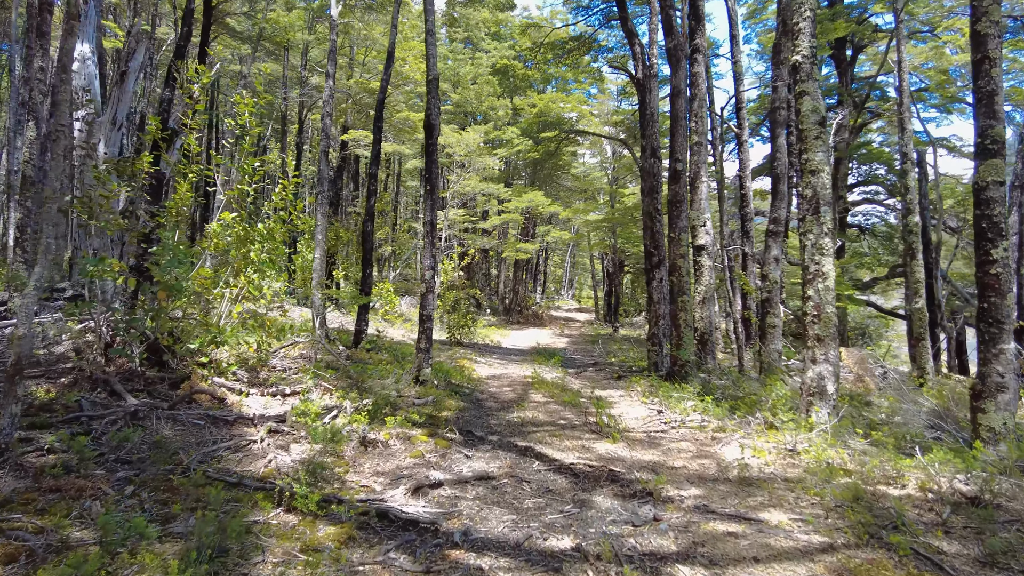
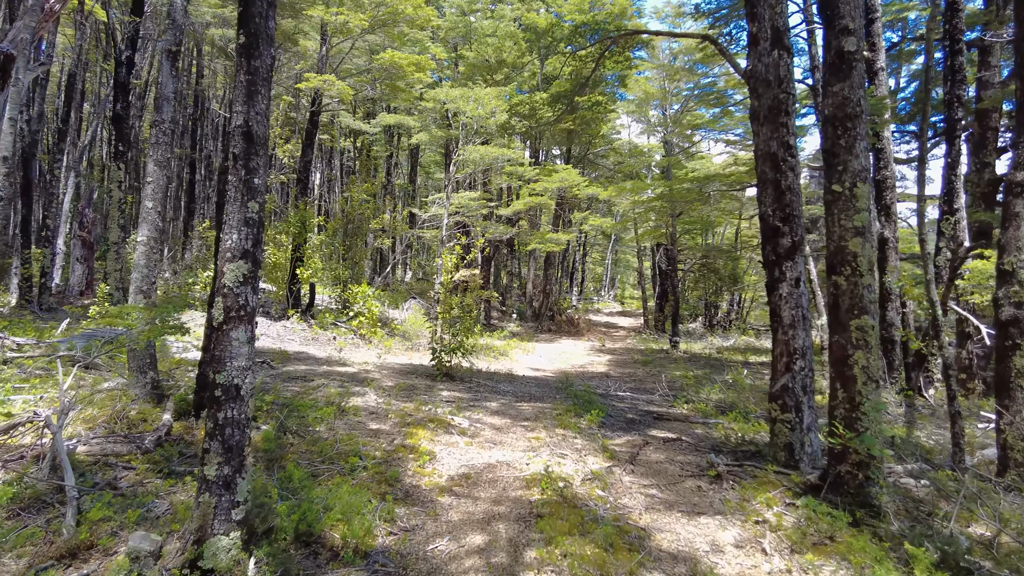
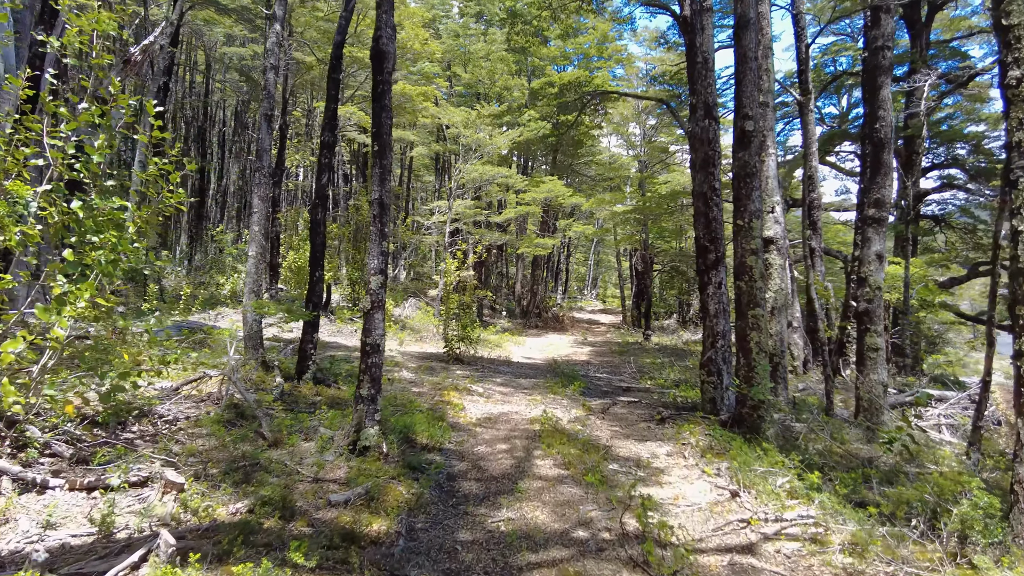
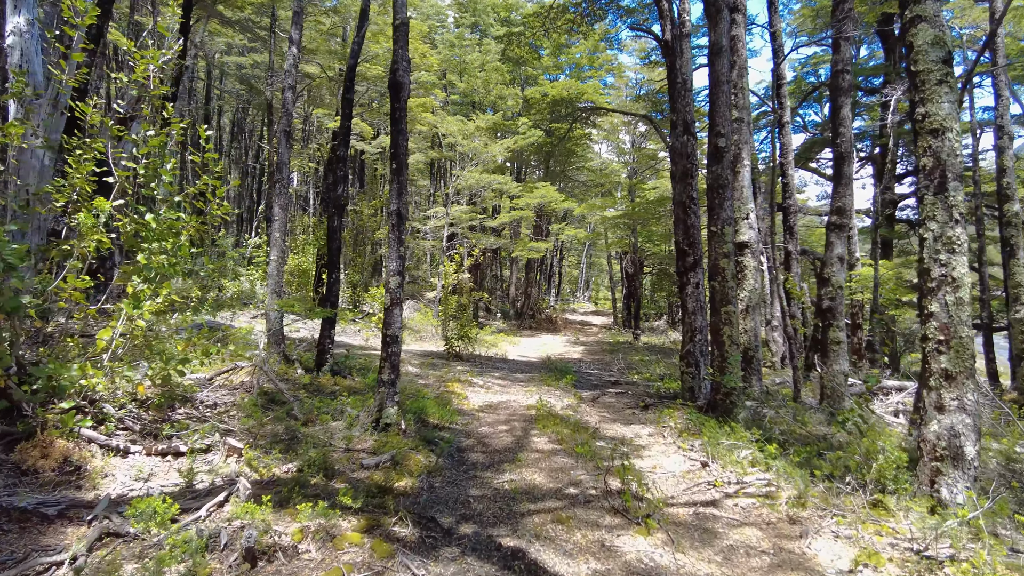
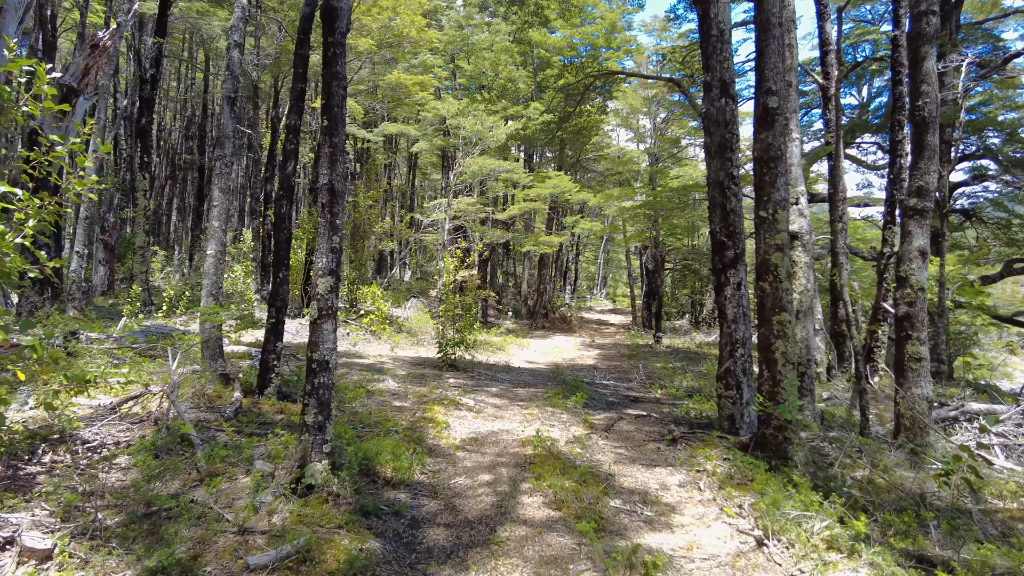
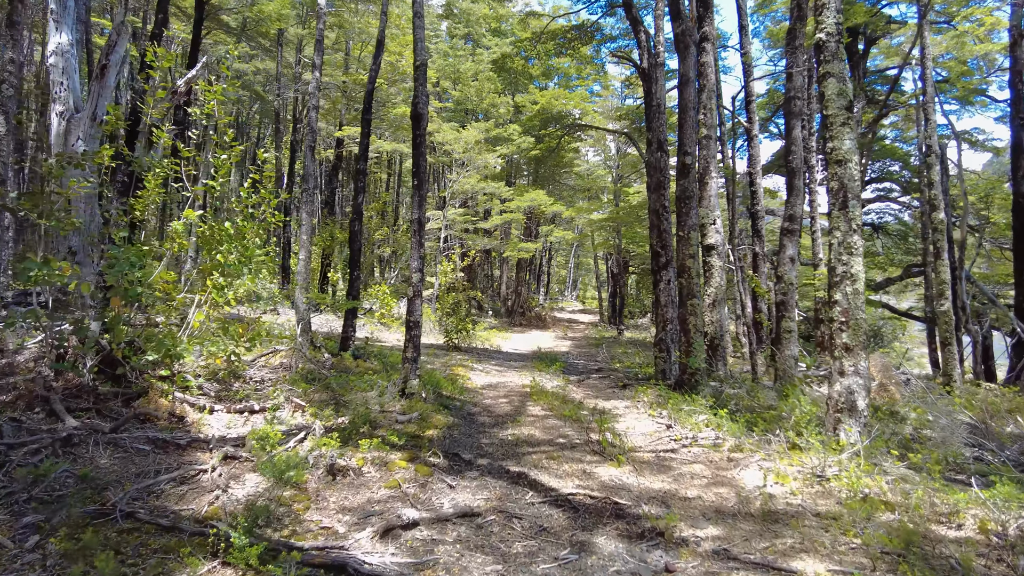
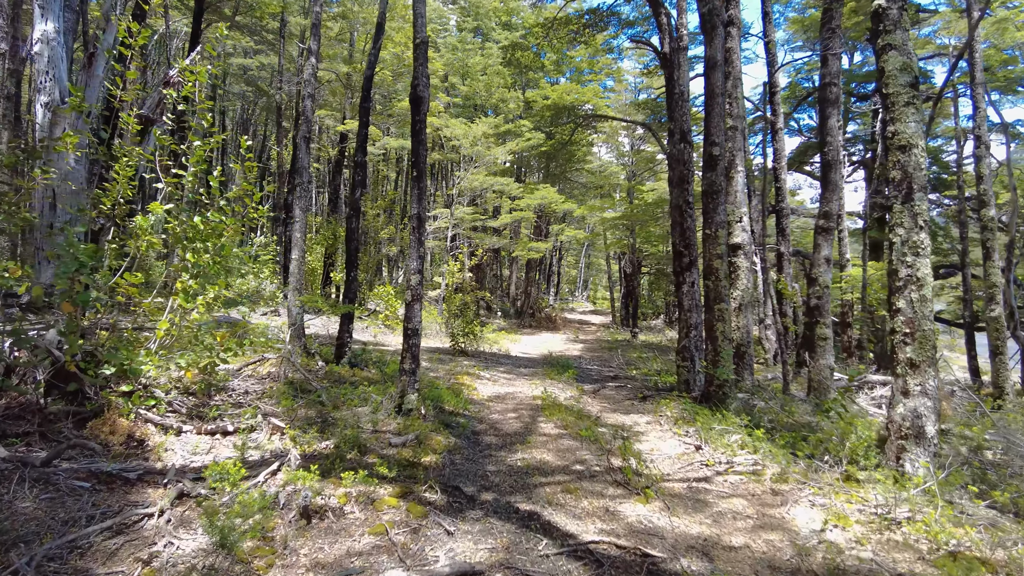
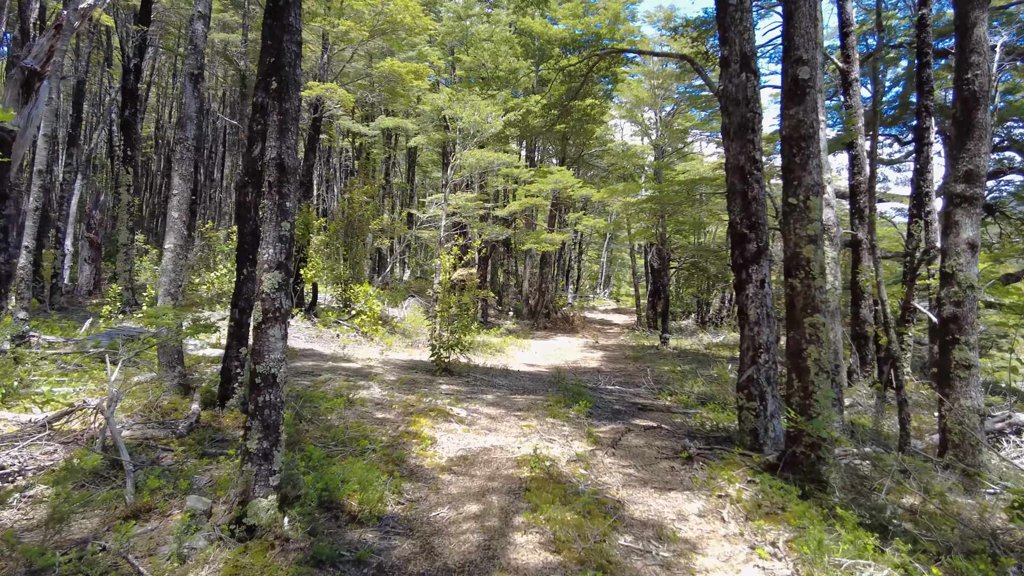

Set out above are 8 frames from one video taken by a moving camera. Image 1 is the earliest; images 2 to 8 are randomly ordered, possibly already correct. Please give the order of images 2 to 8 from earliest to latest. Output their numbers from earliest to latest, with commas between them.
6, 7, 4, 3, 5, 8, 2
